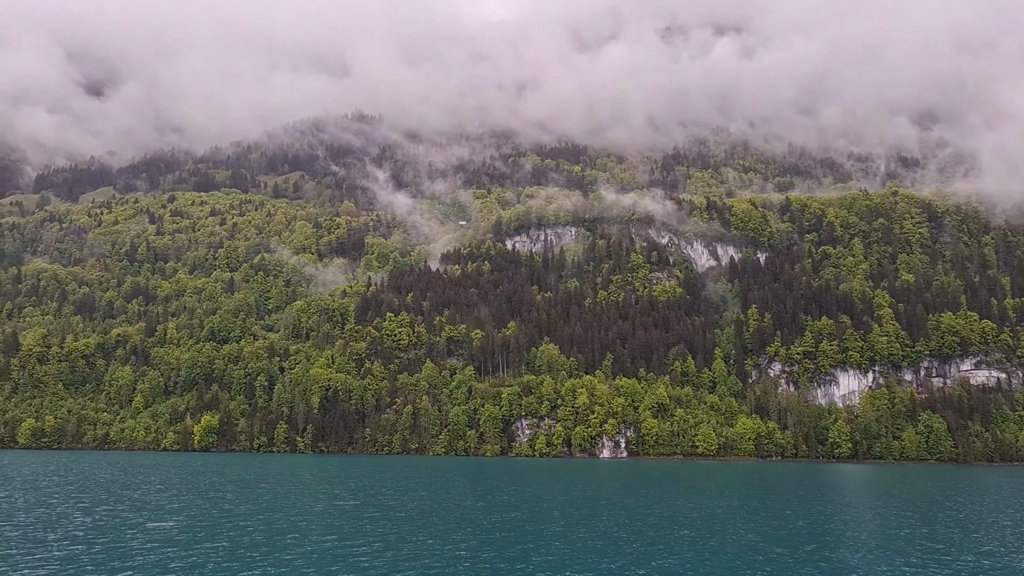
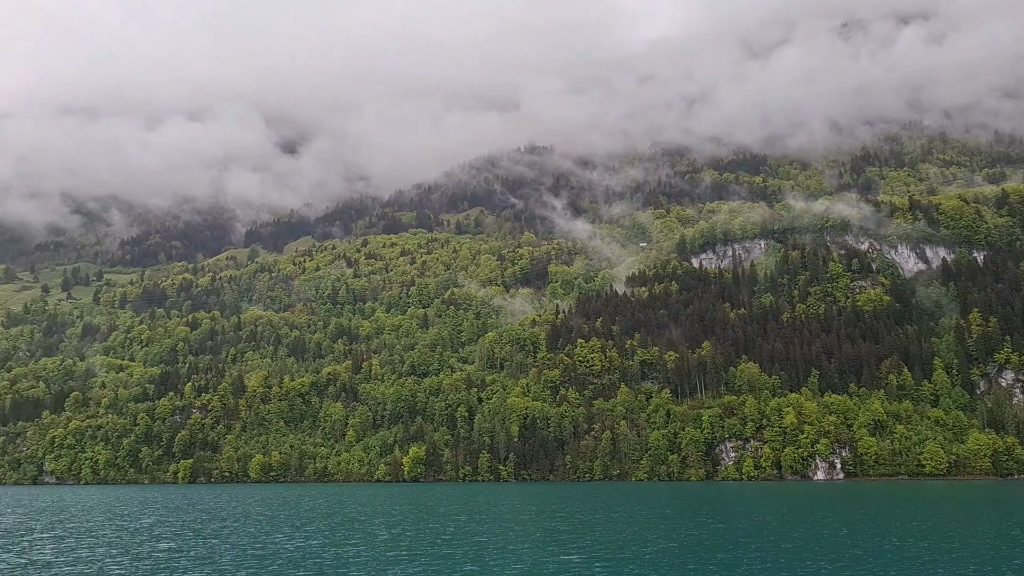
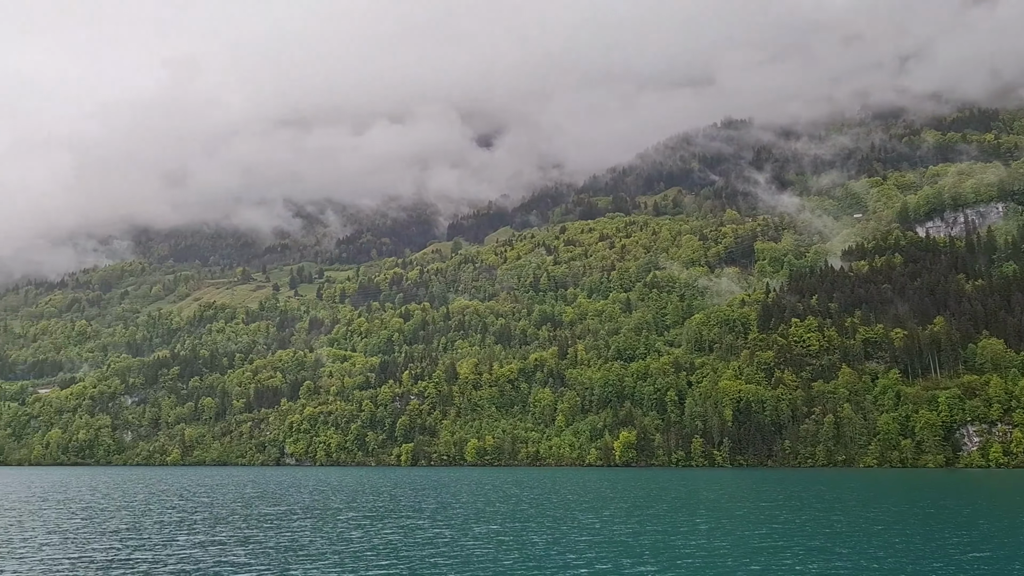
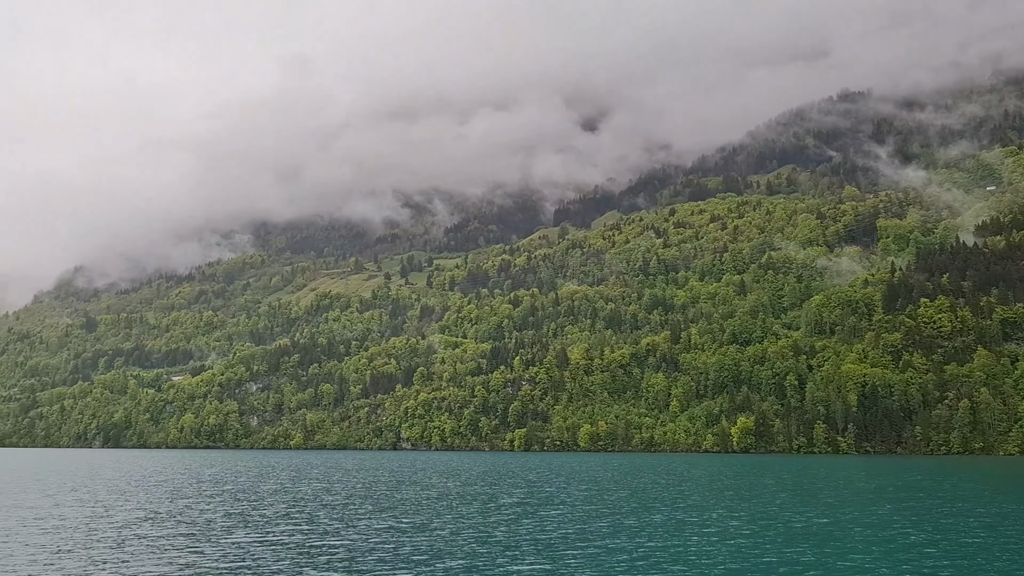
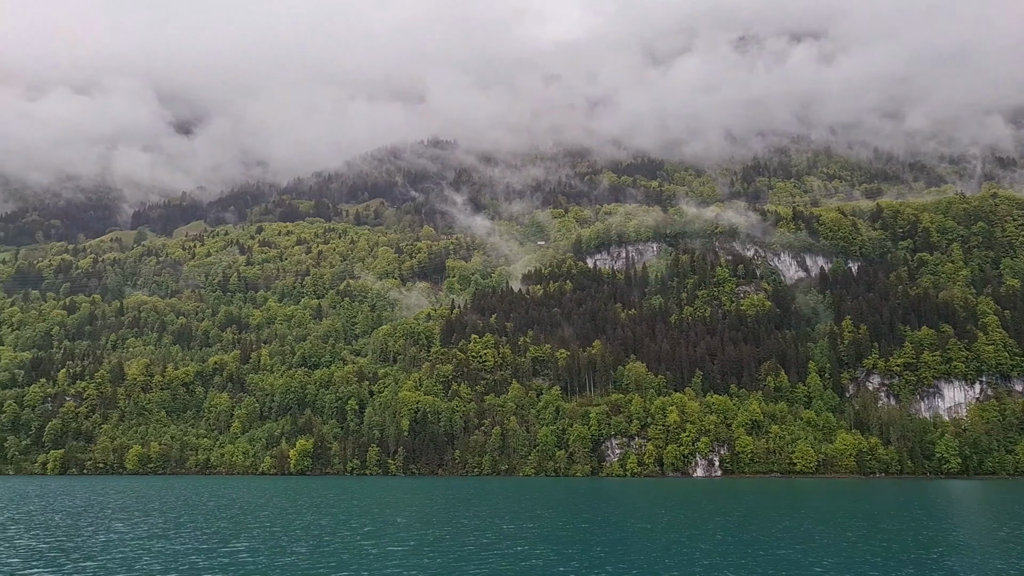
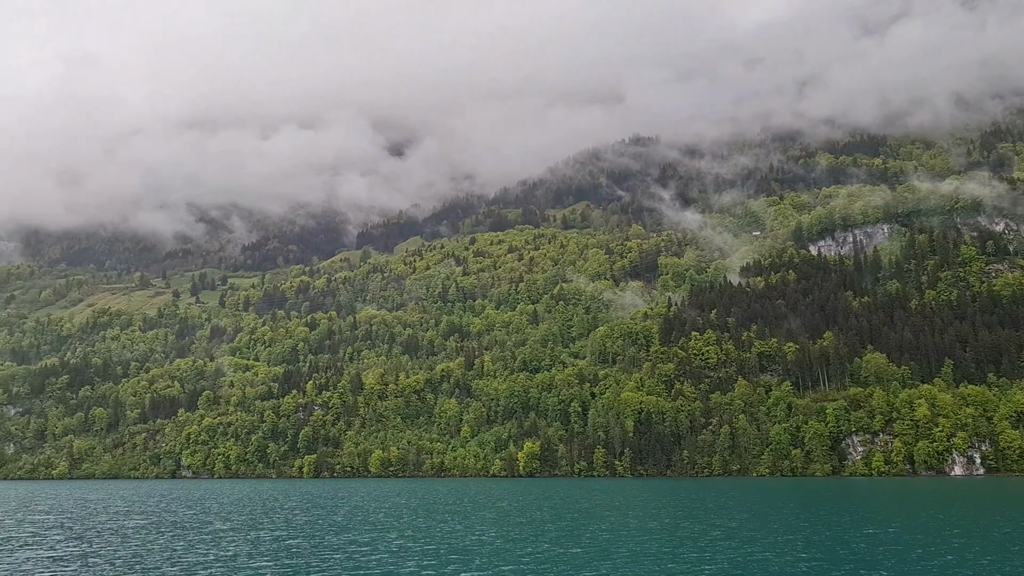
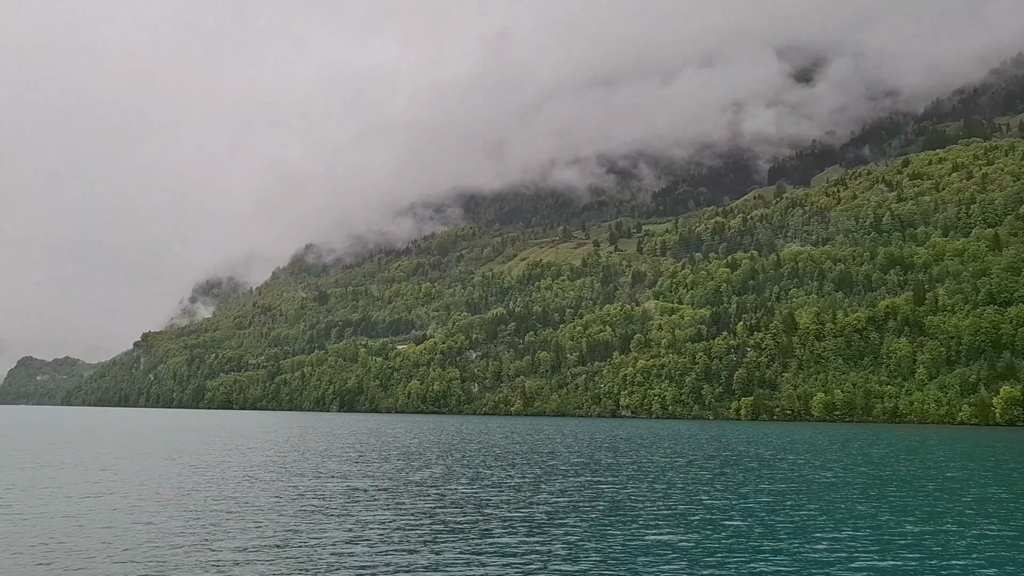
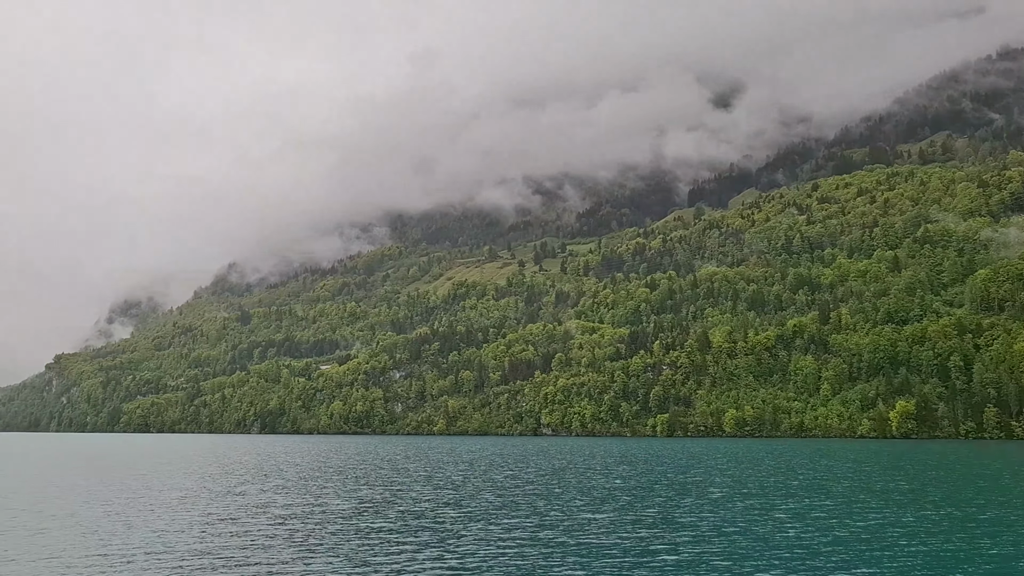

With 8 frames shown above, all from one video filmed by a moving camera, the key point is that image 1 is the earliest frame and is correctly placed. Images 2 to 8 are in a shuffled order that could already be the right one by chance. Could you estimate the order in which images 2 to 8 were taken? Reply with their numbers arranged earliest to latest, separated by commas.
5, 2, 6, 3, 4, 8, 7
